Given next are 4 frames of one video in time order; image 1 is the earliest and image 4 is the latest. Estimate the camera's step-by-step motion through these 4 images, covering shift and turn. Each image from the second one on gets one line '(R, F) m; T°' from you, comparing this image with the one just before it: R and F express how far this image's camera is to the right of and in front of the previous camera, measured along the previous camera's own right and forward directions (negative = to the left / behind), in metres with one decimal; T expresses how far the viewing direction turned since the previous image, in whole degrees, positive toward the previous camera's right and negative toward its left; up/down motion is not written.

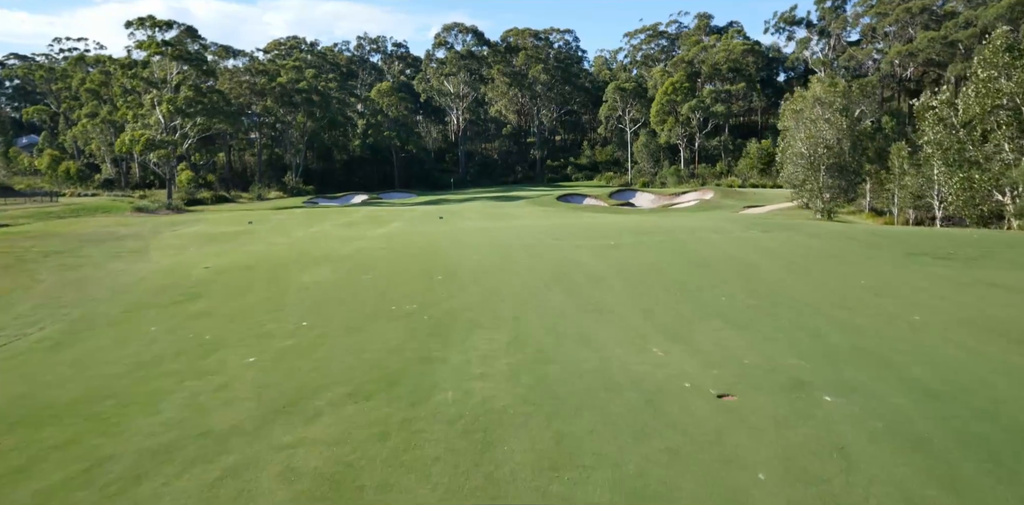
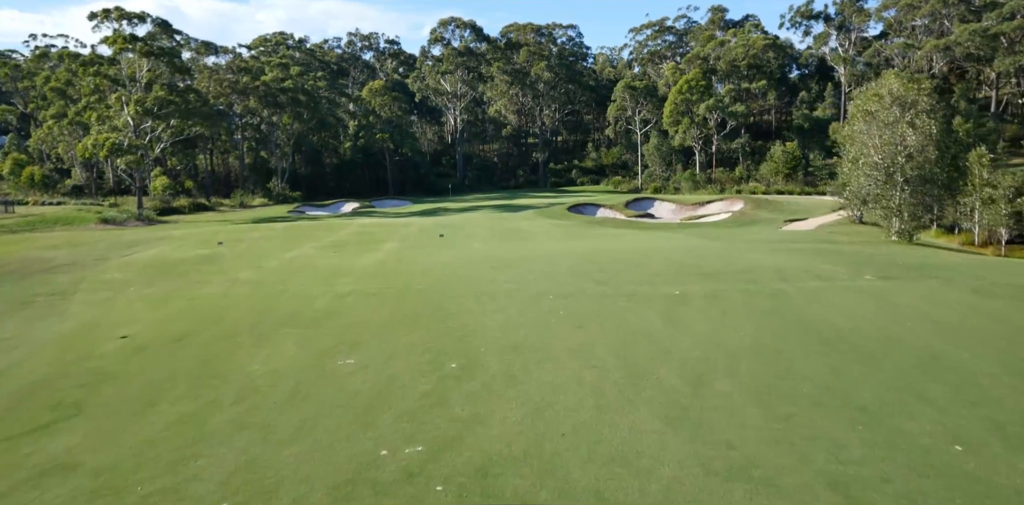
(-0.6, +3.6) m; 0°
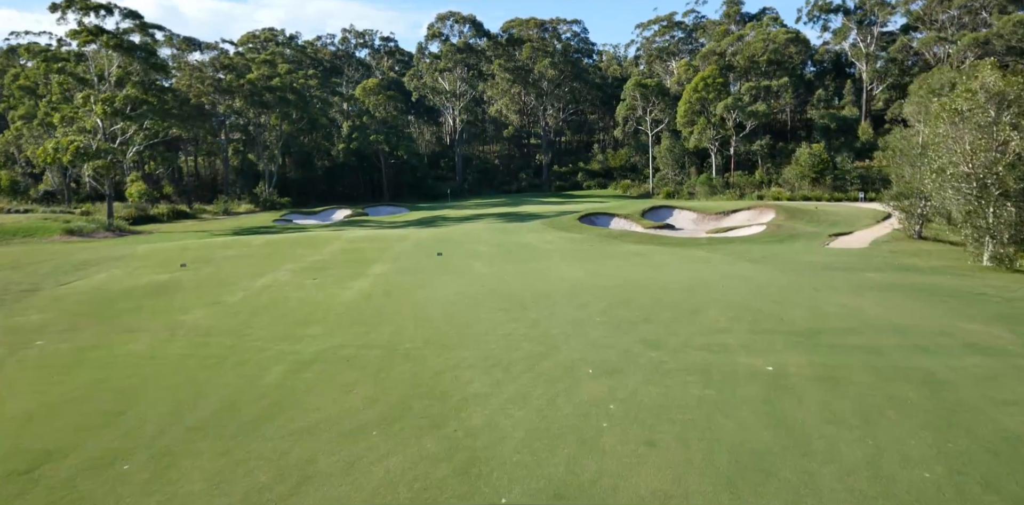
(-0.3, +3.1) m; 0°
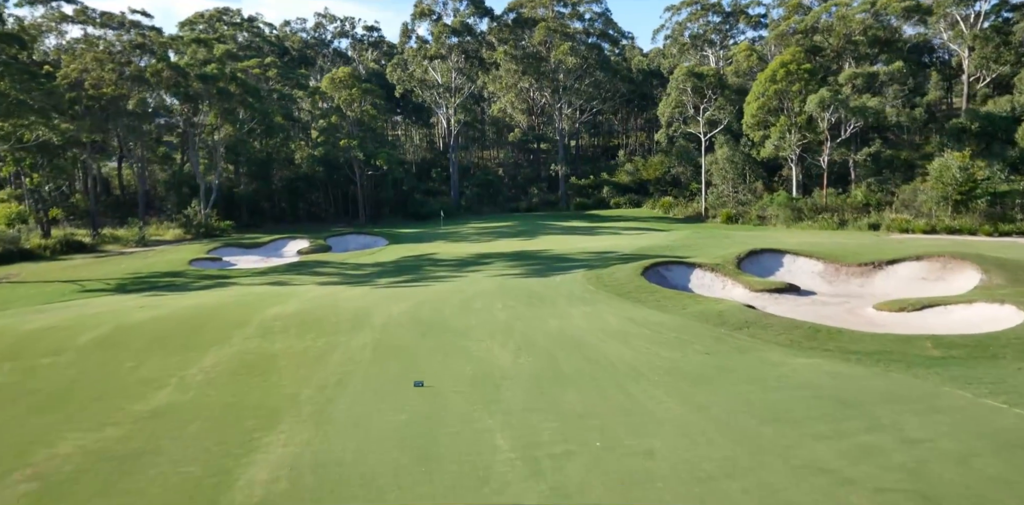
(-1.0, +11.3) m; +1°
